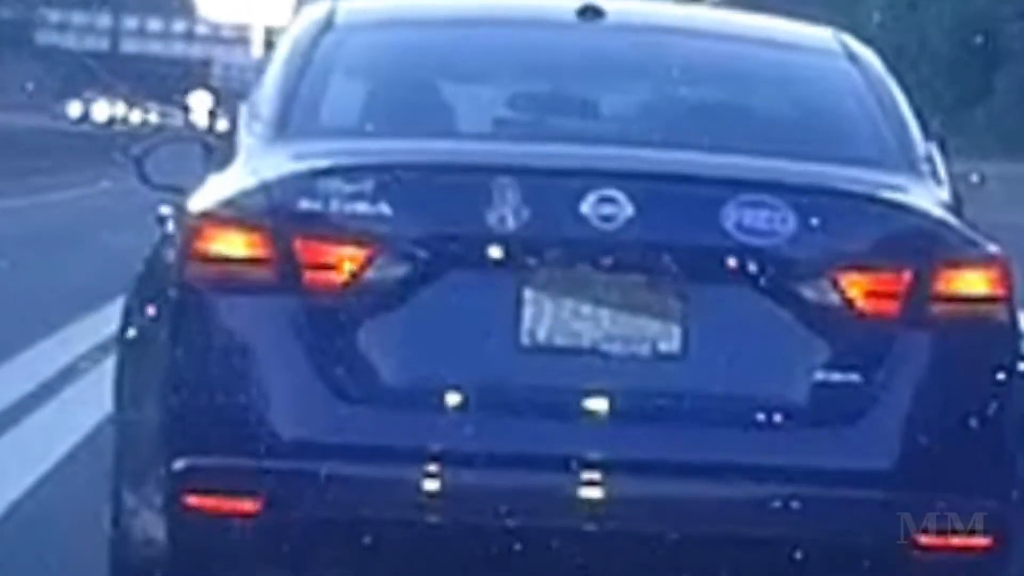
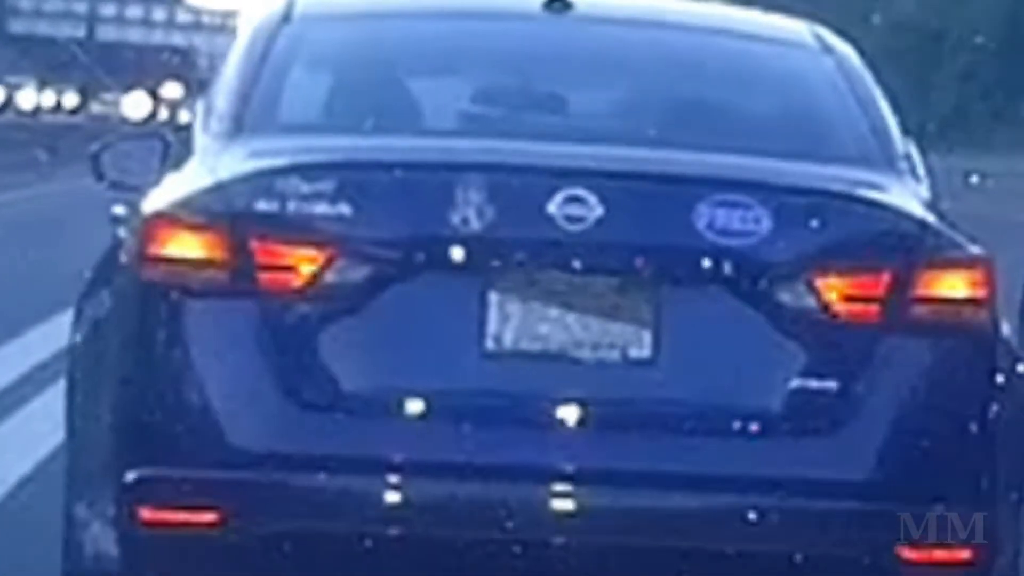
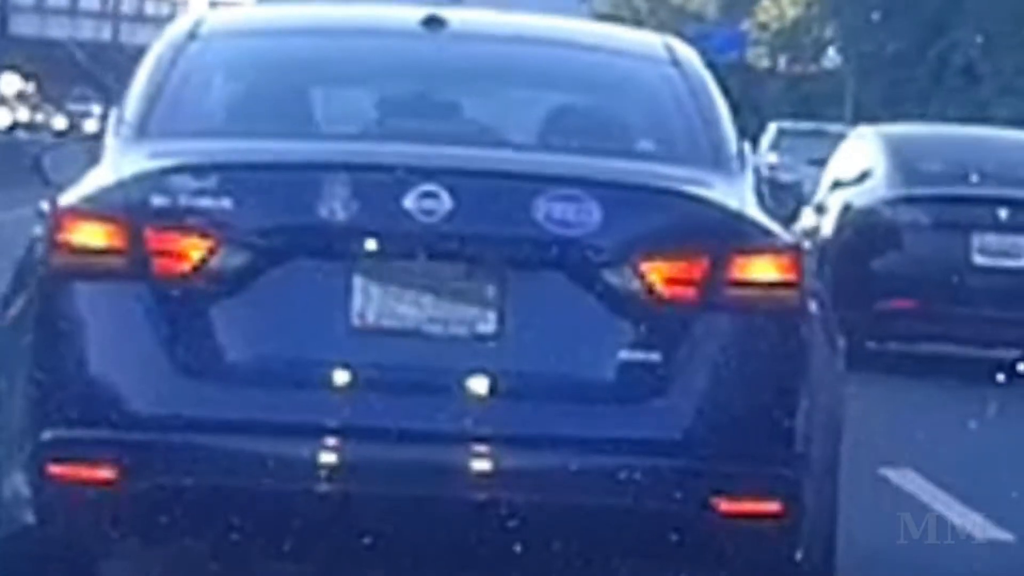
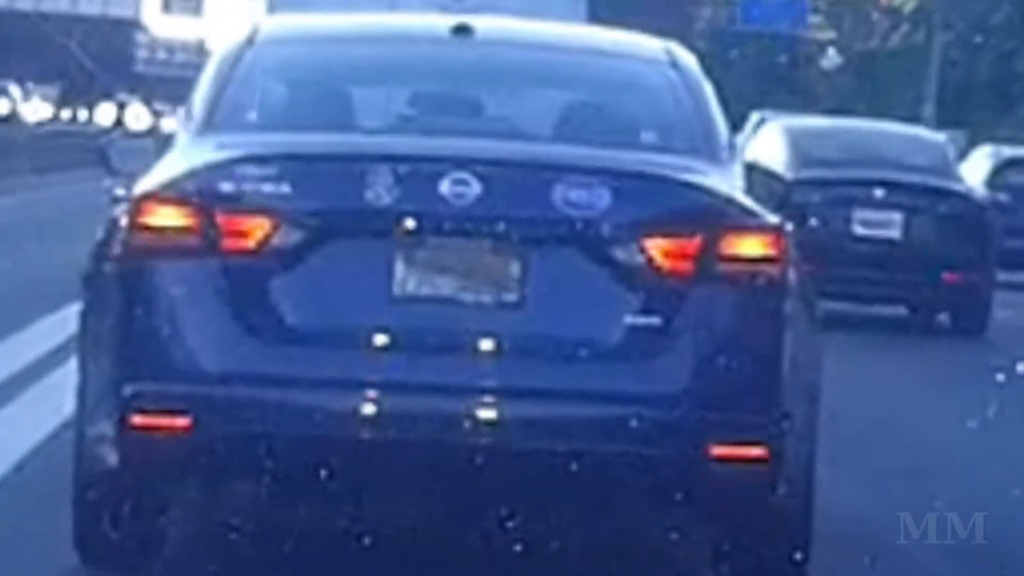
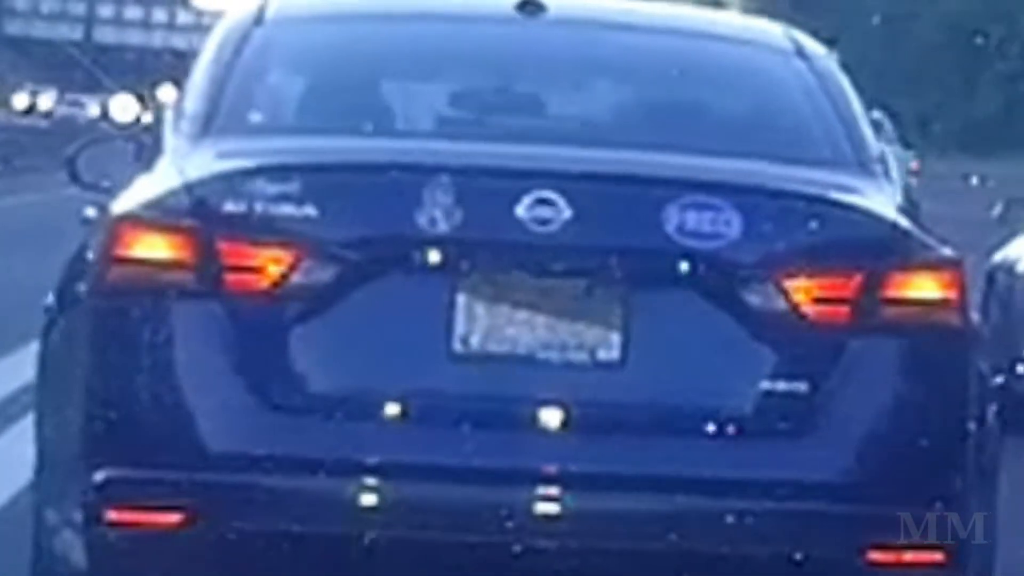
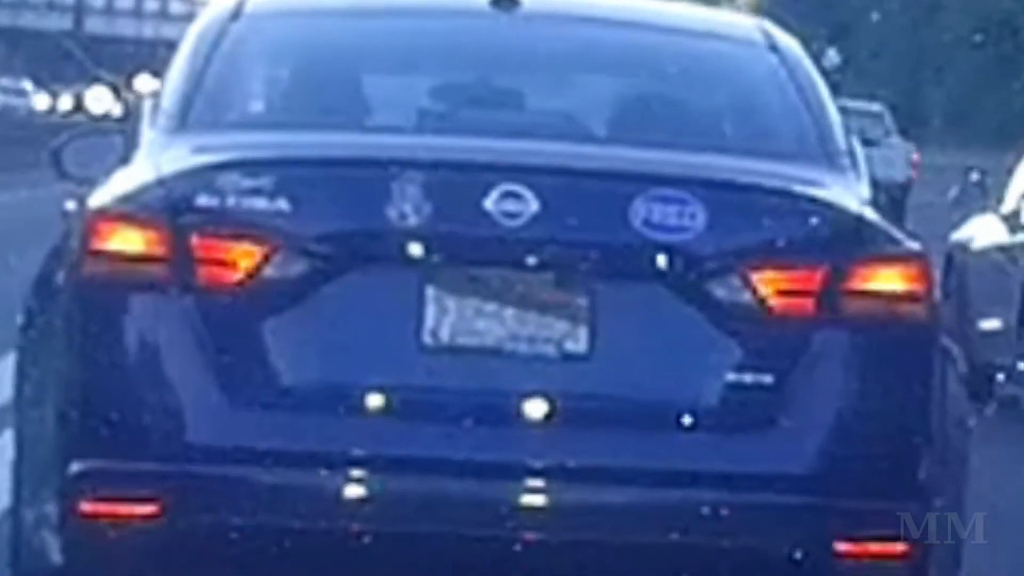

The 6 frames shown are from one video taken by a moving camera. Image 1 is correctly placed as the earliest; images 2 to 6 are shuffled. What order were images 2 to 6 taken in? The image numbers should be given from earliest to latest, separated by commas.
2, 5, 6, 3, 4
